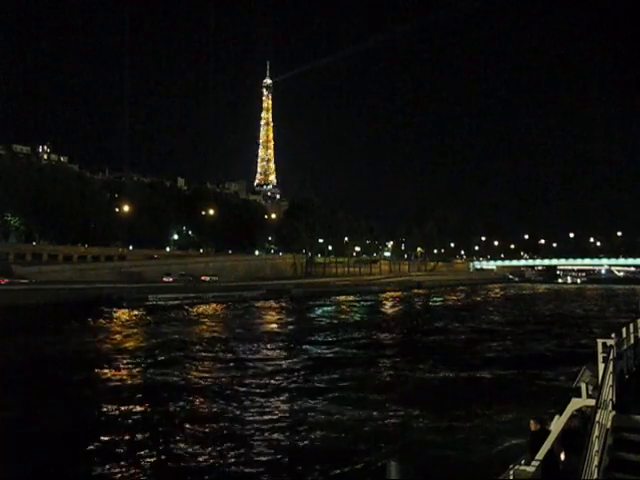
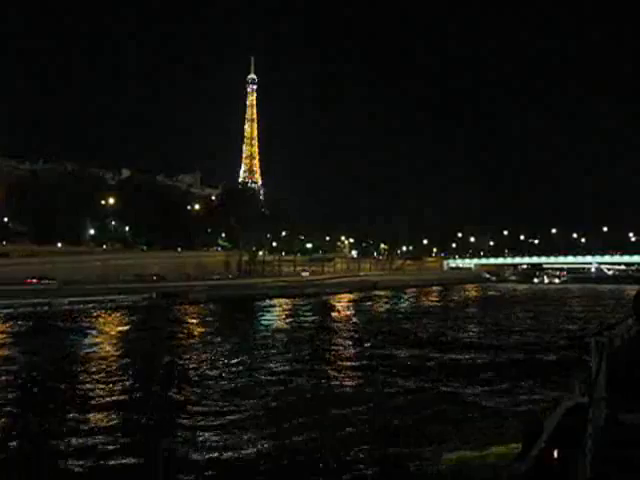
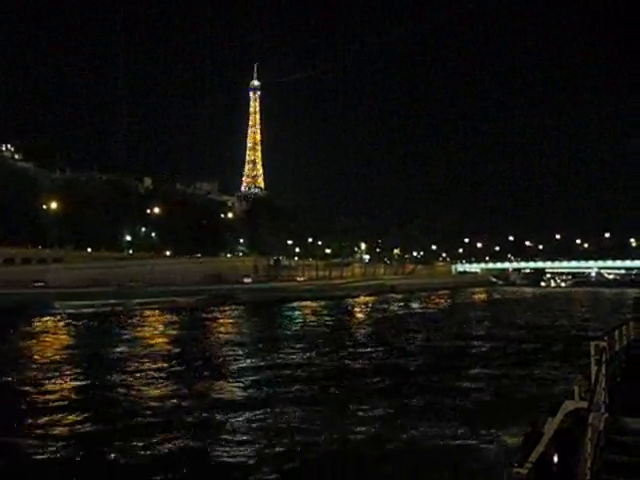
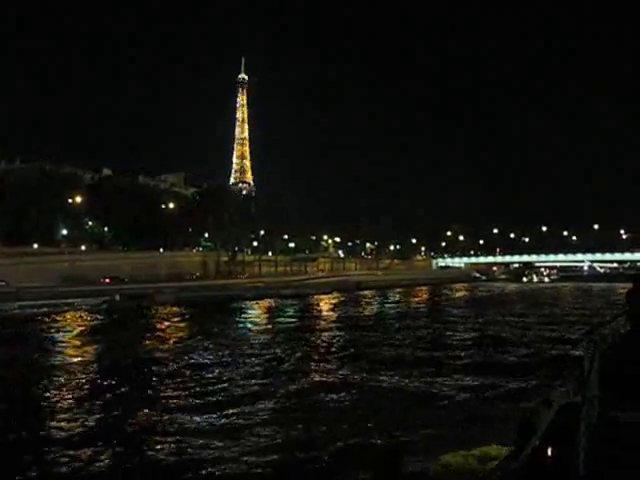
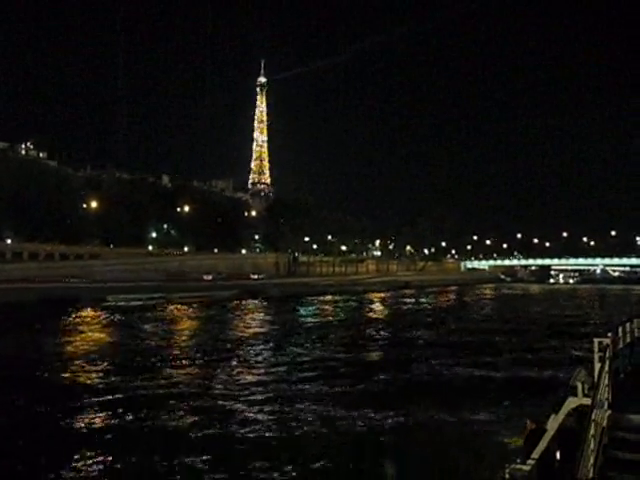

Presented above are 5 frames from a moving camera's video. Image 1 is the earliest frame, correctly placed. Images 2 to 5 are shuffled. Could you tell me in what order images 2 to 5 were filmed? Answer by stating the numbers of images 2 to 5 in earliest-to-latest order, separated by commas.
5, 3, 2, 4
